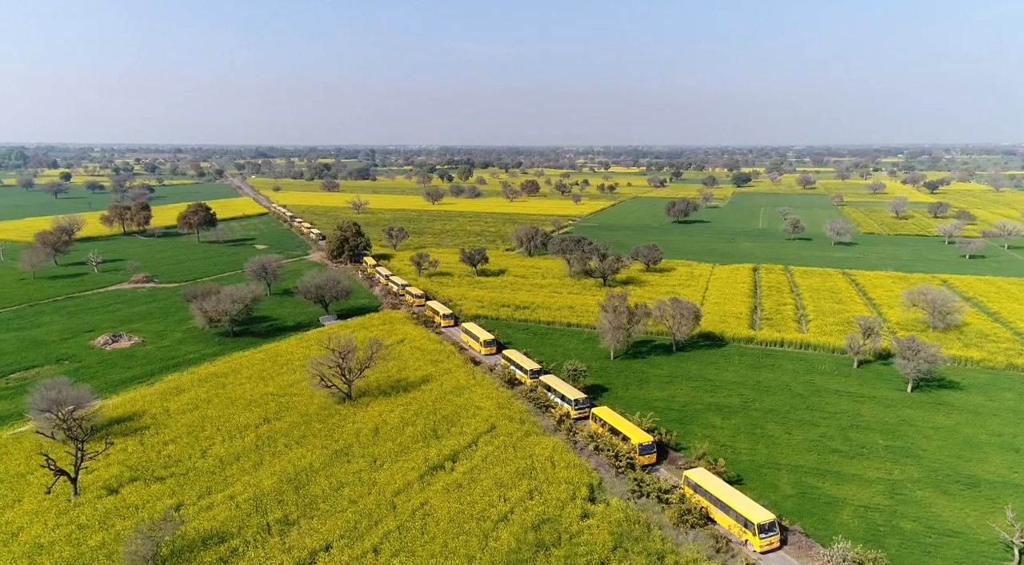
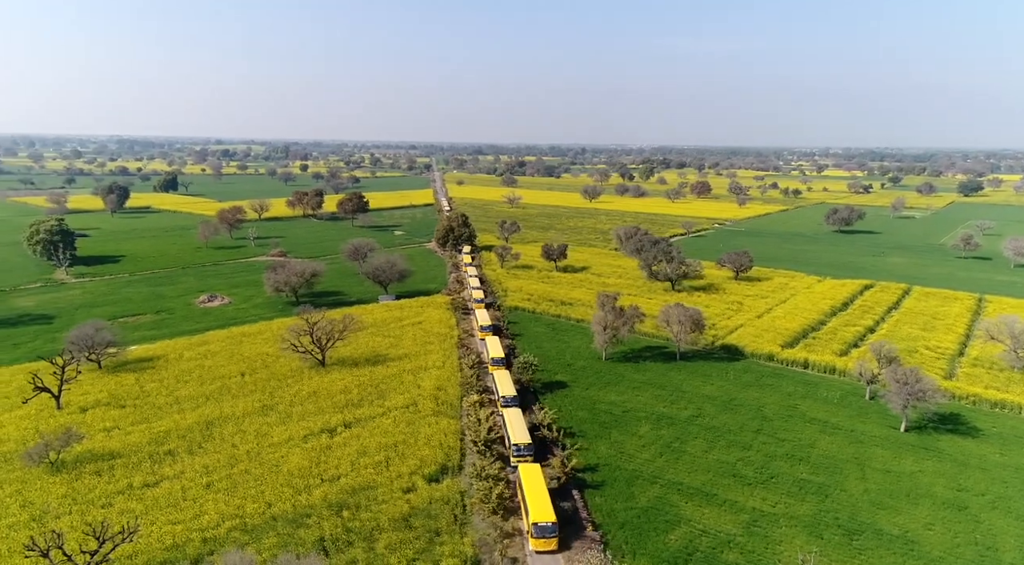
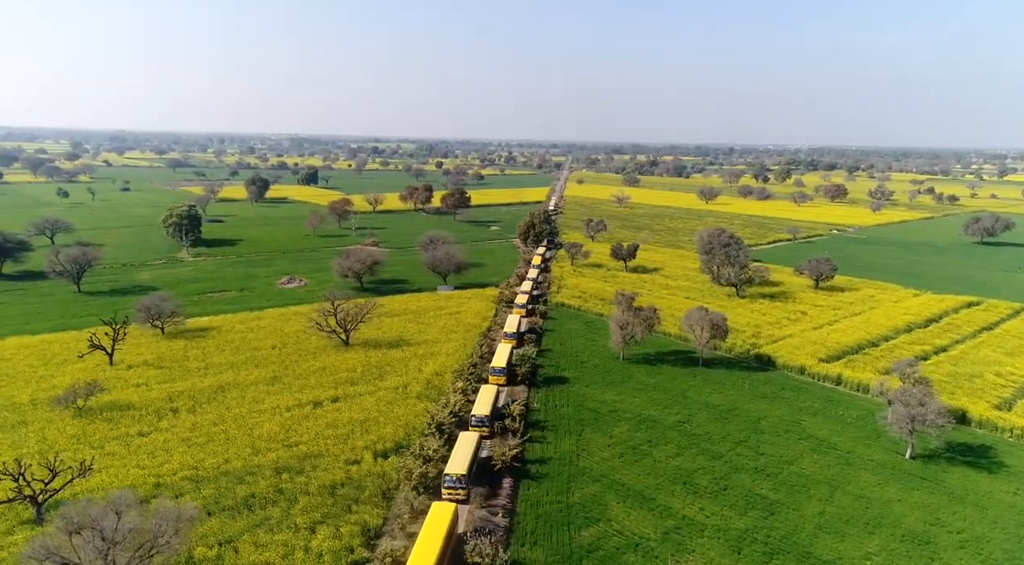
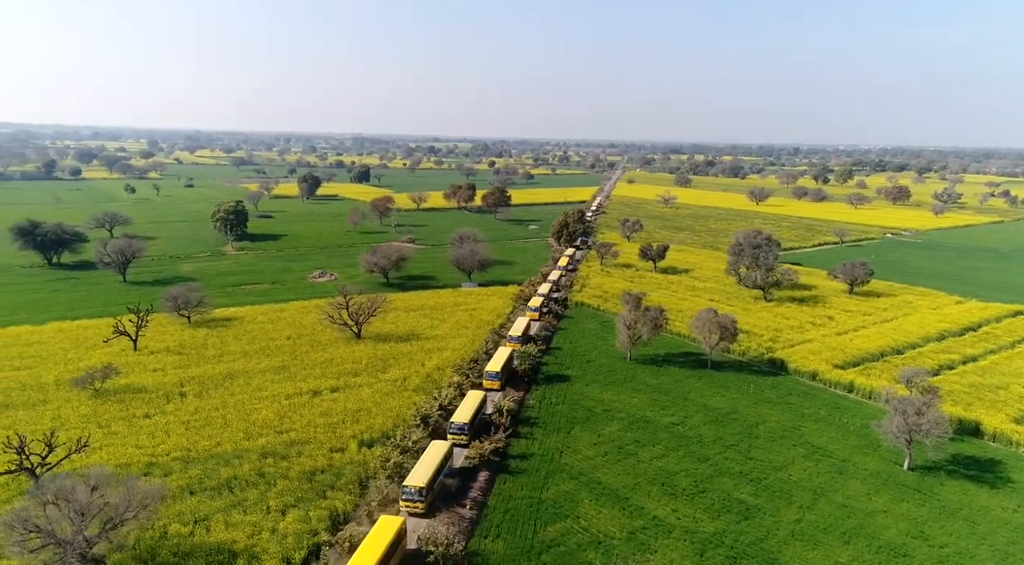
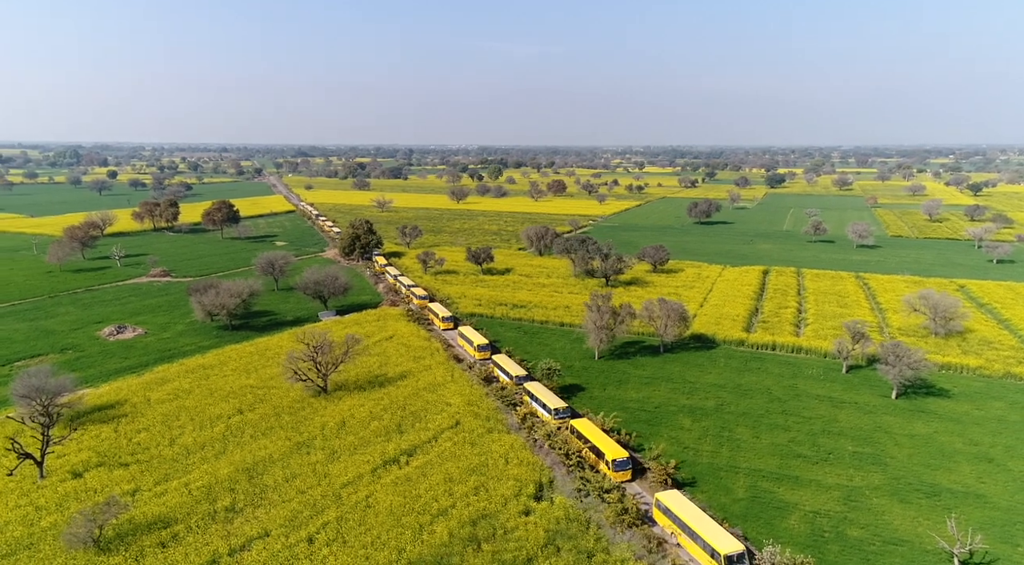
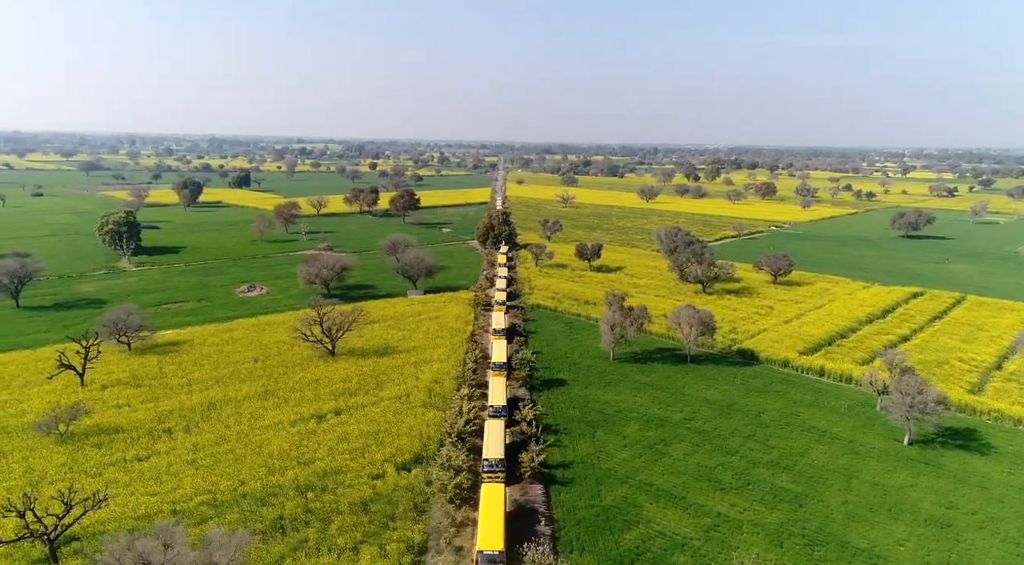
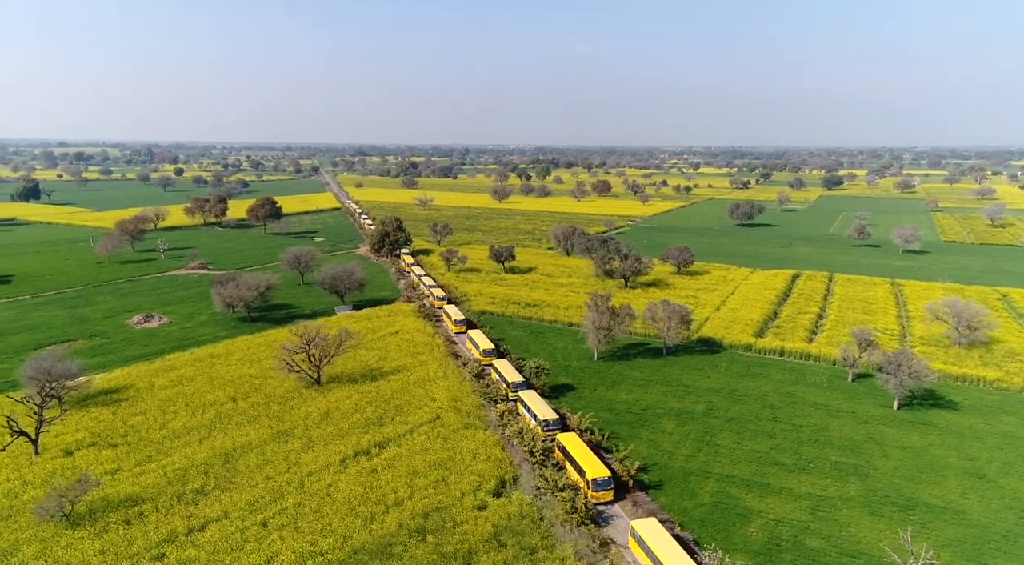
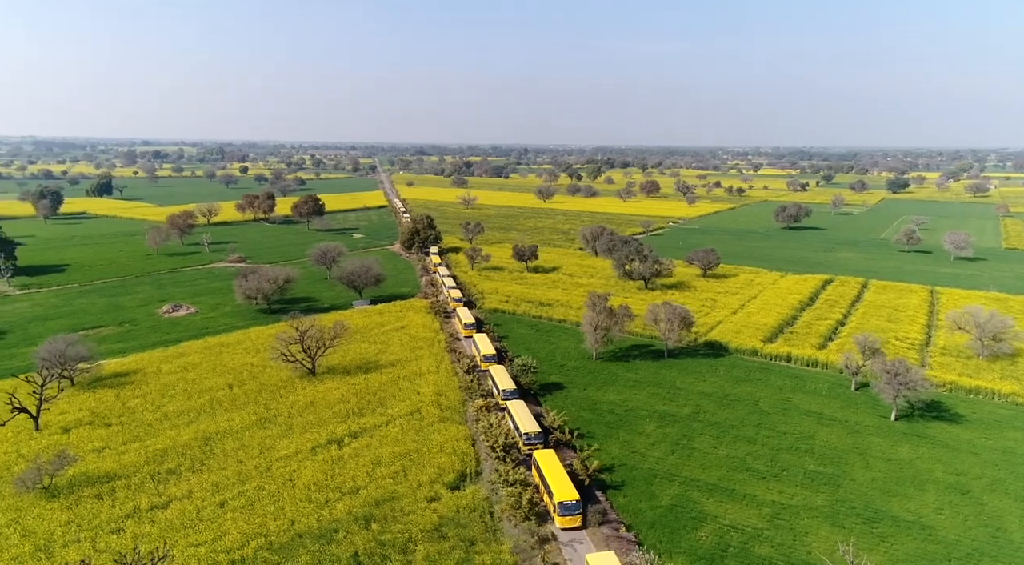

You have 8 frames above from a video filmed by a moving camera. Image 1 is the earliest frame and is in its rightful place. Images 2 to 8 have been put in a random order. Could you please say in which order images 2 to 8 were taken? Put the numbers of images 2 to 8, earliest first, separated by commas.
5, 7, 8, 2, 6, 3, 4
